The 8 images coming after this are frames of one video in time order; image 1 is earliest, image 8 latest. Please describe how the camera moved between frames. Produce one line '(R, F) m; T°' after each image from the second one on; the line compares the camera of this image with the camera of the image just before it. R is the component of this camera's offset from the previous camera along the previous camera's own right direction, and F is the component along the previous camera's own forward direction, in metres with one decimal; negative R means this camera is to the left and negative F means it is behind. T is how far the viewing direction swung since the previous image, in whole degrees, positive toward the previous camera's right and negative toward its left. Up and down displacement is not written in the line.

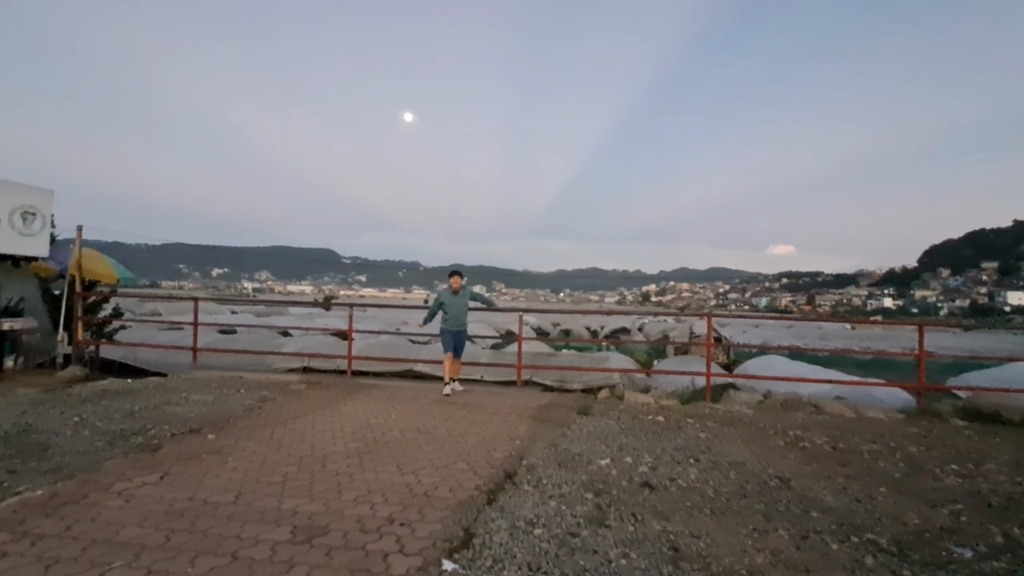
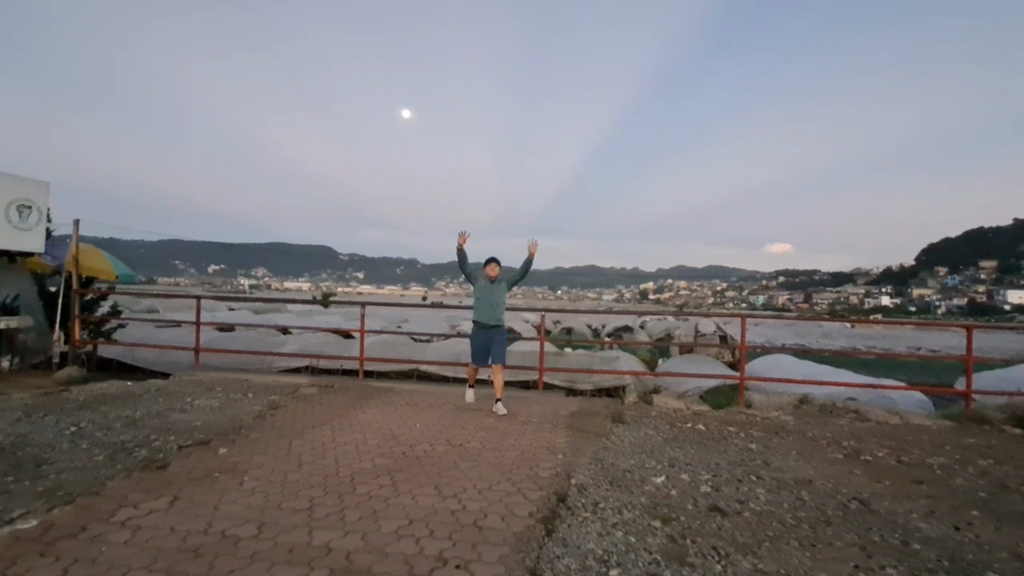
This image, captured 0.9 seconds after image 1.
(-0.4, +0.5) m; 0°
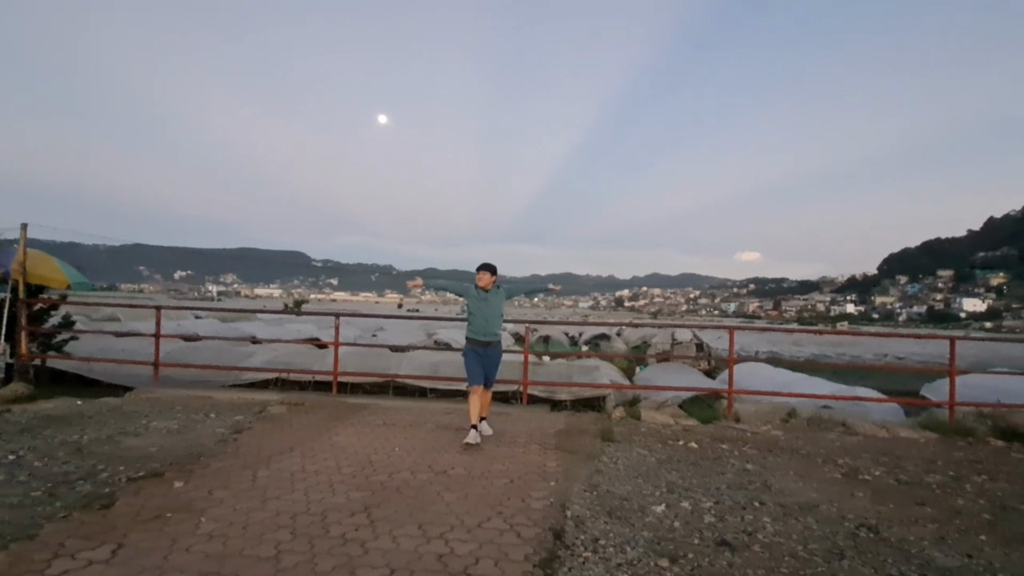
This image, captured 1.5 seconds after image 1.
(-0.1, +0.3) m; +3°
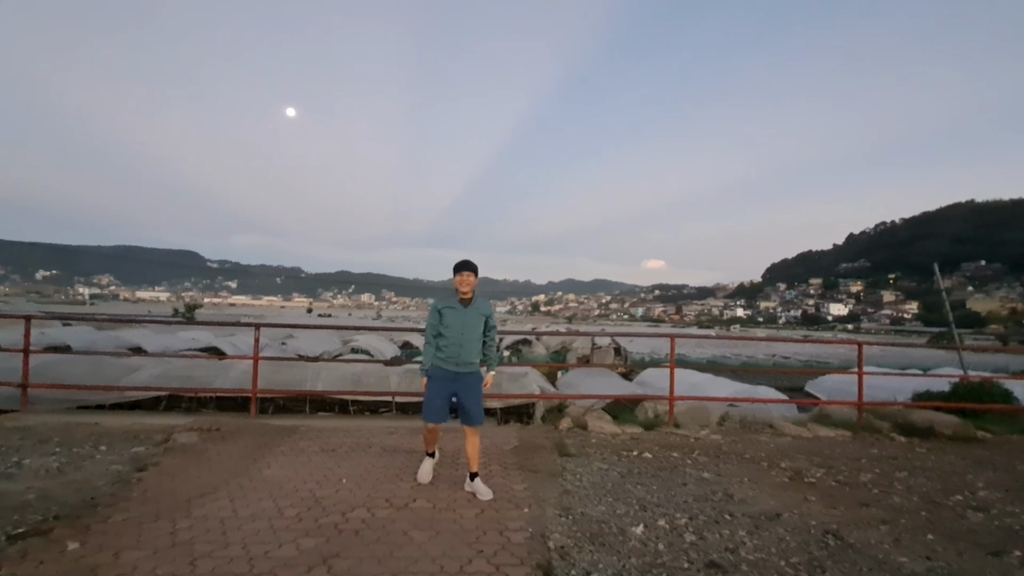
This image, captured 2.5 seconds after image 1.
(-0.4, +0.4) m; +10°
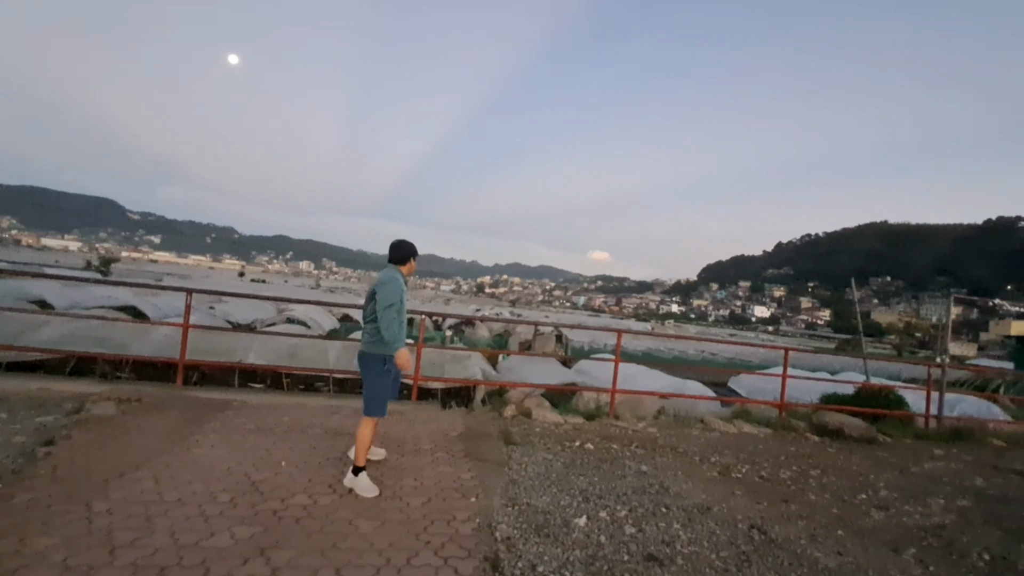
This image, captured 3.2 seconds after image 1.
(-0.2, +0.1) m; +7°
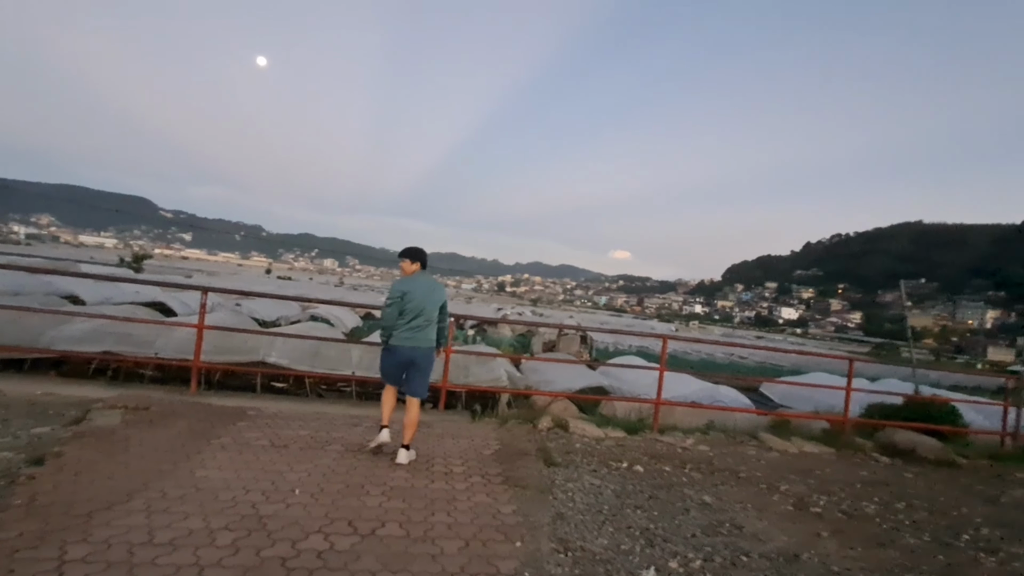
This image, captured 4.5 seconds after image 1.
(-0.2, +0.7) m; -2°
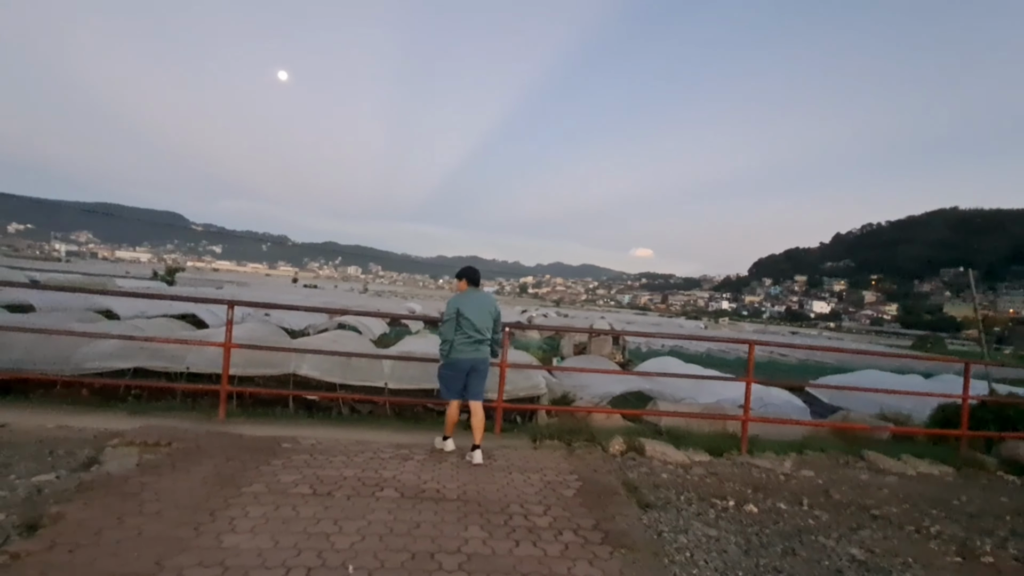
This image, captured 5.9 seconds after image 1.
(-0.5, +0.9) m; -3°
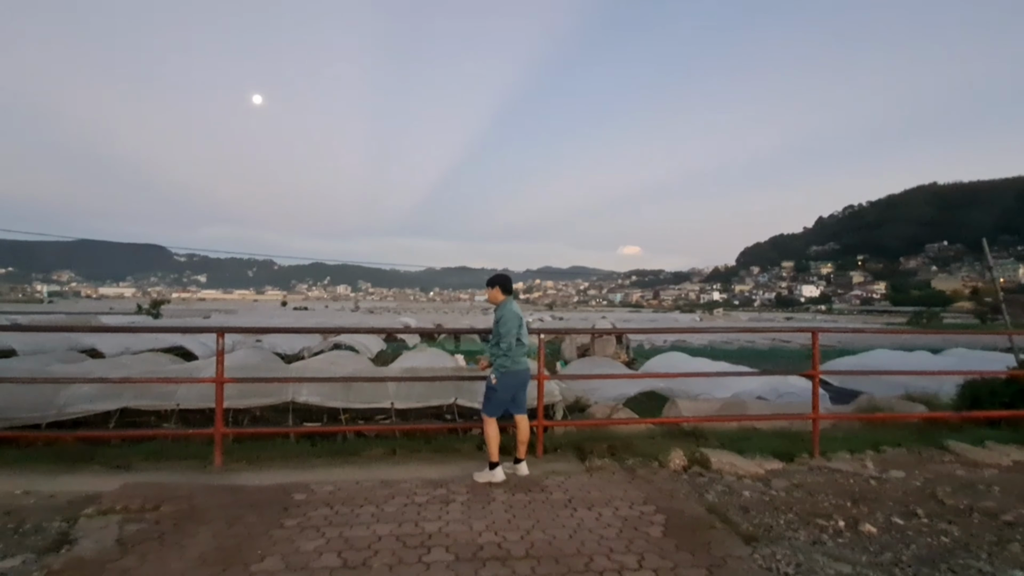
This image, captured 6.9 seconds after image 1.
(-0.5, +0.8) m; +1°
